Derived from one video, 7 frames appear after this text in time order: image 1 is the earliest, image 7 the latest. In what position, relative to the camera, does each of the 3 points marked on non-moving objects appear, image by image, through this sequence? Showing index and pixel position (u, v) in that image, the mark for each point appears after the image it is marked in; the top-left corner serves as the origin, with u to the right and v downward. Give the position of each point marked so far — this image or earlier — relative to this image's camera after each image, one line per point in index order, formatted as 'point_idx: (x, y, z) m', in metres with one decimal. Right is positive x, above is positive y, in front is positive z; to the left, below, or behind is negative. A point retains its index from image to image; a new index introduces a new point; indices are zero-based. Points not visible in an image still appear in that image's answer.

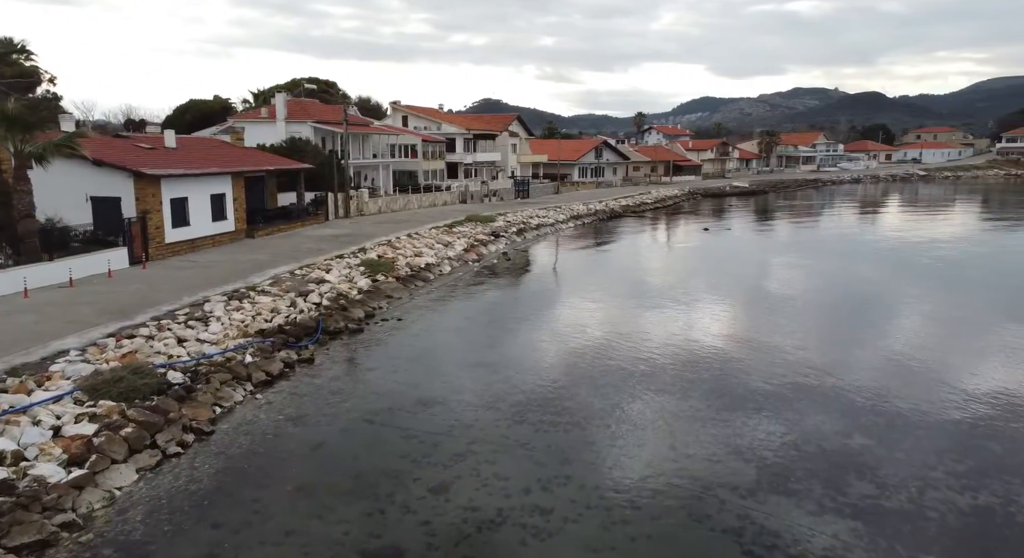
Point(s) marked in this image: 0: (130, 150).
0: (-9.9, +3.3, +18.4) m
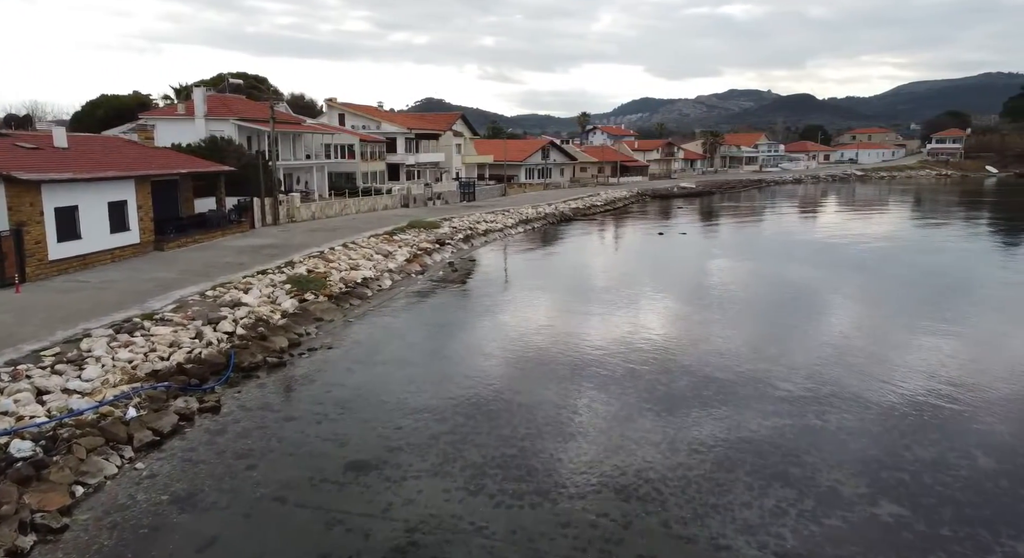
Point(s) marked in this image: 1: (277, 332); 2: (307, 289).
0: (-11.1, +2.8, +15.6) m
1: (-4.6, -1.0, +13.8) m
2: (-4.9, -0.2, +16.8) m
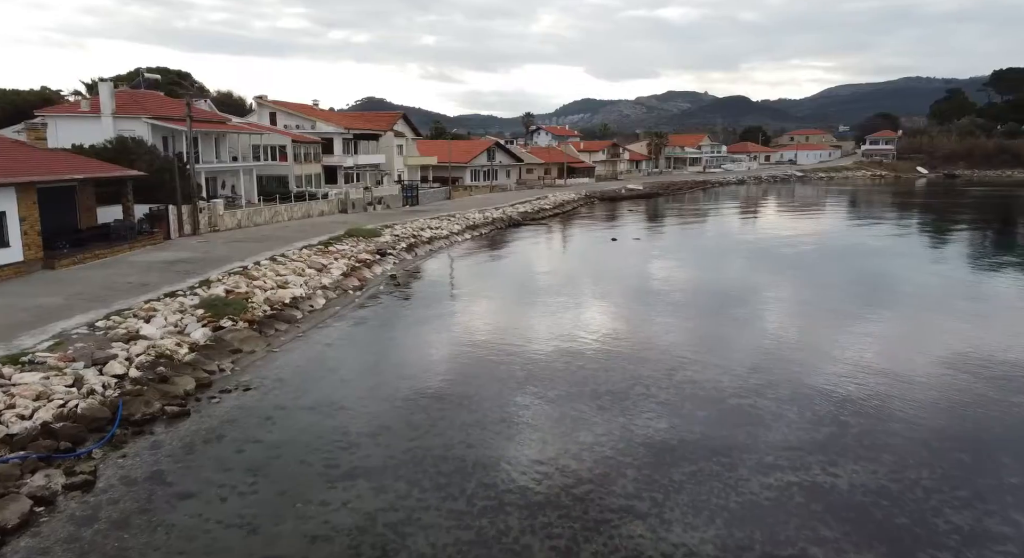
0: (-12.1, +2.3, +12.8) m
1: (-5.4, -1.5, +11.6) m
2: (-5.9, -0.7, +14.5) m
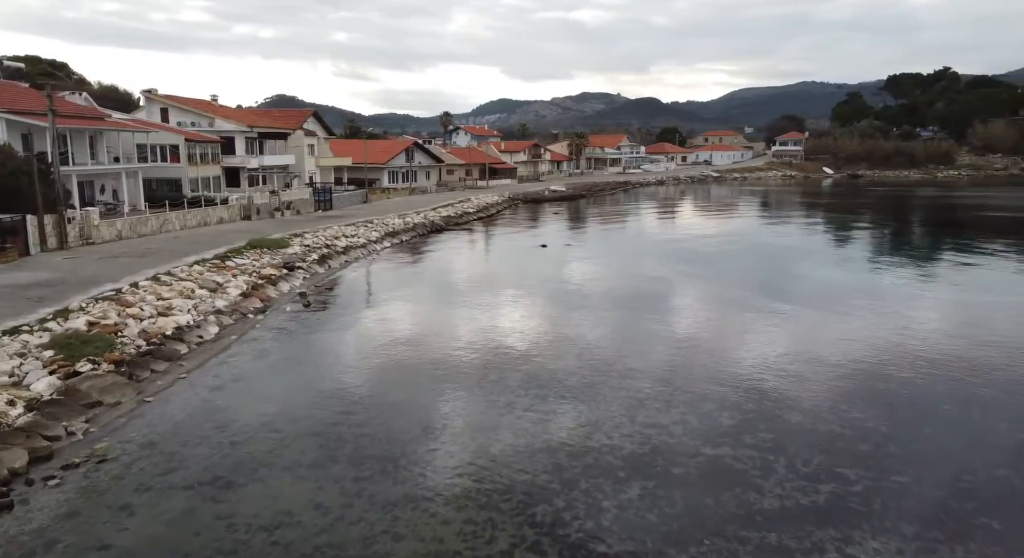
0: (-13.1, +1.6, +9.3) m
1: (-6.2, -2.0, +8.8) m
2: (-7.1, -1.2, +11.7) m
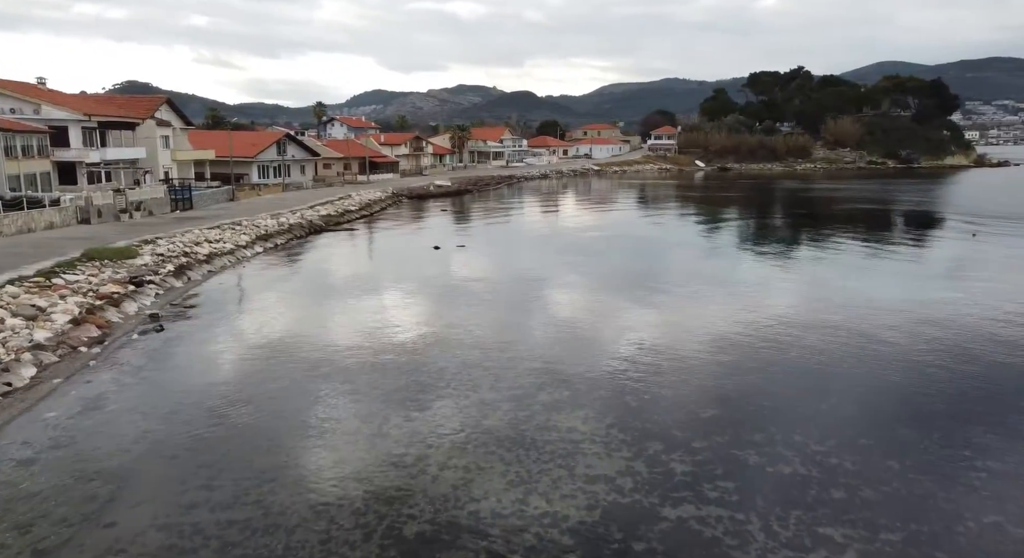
0: (-13.8, +0.9, +5.0) m
1: (-6.9, -2.5, +5.7) m
2: (-8.2, -1.8, +8.4) m
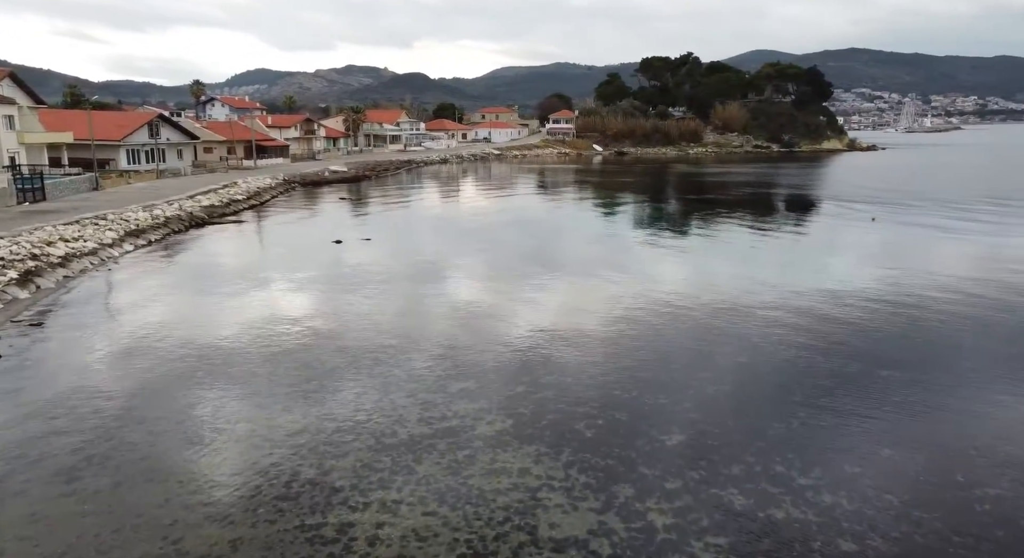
0: (-13.7, +0.3, +1.2) m
1: (-6.9, -3.0, +2.9) m
2: (-8.6, -2.2, +5.4) m
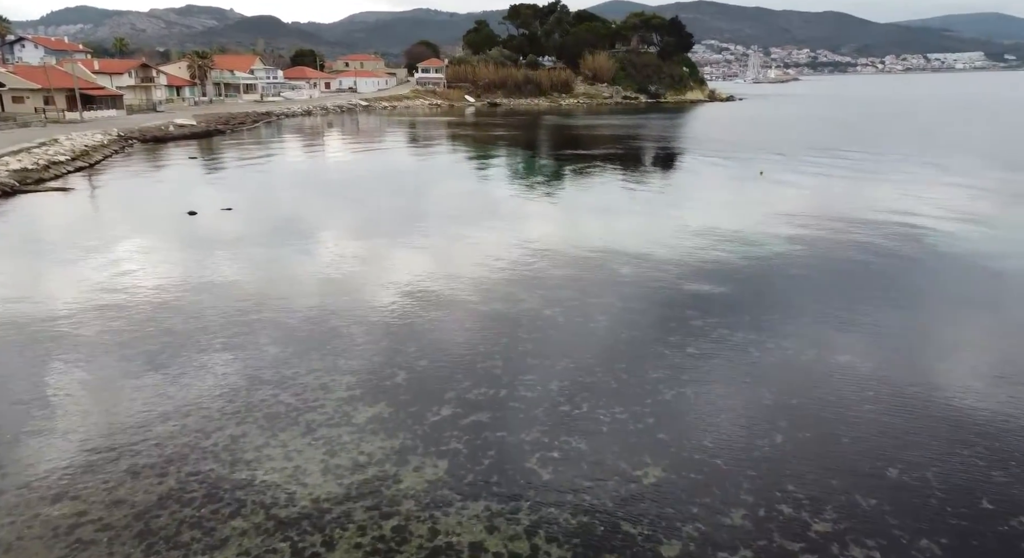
0: (-12.6, -0.9, -3.6) m
1: (-6.1, -3.8, -0.4) m
2: (-8.3, -2.9, +1.7) m
